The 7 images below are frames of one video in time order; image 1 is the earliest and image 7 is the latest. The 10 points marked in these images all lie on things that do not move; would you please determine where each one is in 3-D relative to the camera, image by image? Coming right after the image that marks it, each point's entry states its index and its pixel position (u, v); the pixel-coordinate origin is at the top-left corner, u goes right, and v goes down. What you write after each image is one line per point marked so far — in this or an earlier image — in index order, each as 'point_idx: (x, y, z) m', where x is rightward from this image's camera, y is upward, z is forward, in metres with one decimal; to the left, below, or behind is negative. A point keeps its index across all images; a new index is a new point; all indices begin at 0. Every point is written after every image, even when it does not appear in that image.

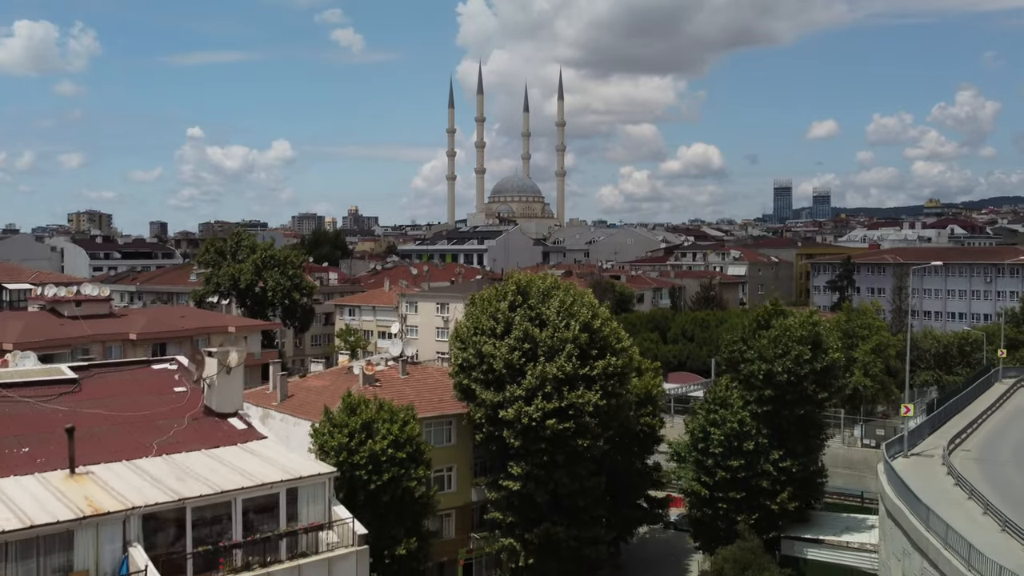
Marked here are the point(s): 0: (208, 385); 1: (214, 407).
0: (-6.0, -1.9, +19.9) m
1: (-5.9, -2.3, +19.8) m
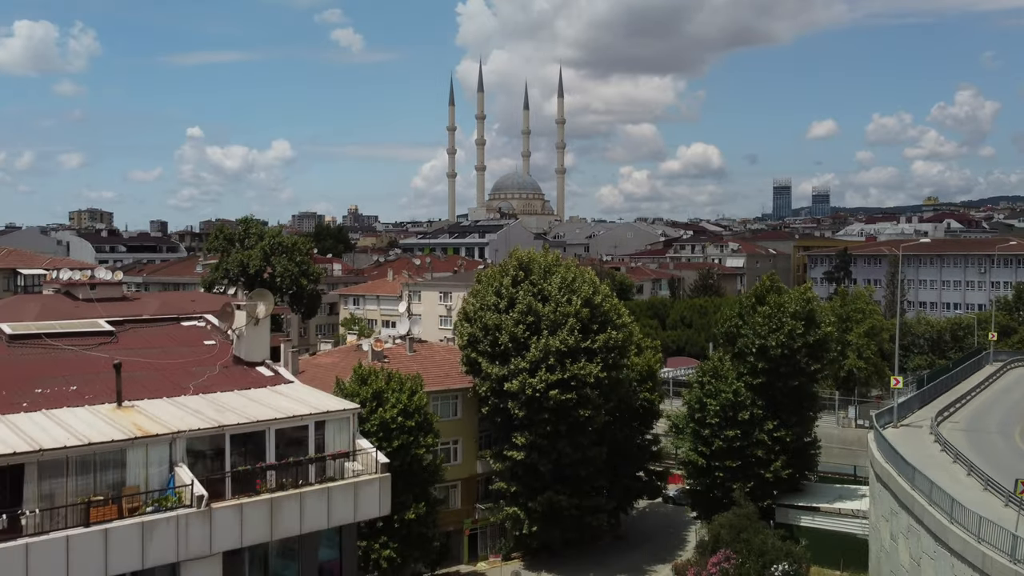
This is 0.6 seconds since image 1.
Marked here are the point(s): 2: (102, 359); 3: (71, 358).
0: (-5.9, -1.0, +21.4) m
1: (-5.7, -1.4, +21.3) m
2: (-8.1, -1.4, +19.9) m
3: (-8.6, -1.4, +19.7) m
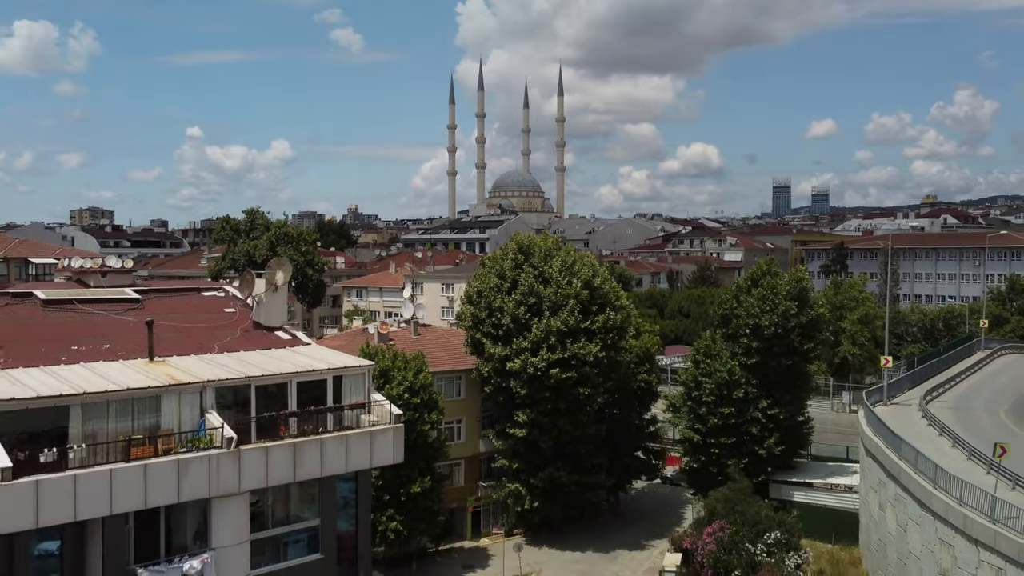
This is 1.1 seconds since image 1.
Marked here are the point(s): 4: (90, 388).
0: (-5.8, -0.3, +22.6) m
1: (-5.6, -0.7, +22.6) m
2: (-8.0, -0.7, +21.1) m
3: (-8.5, -0.7, +20.9) m
4: (-6.7, -1.6, +15.9) m
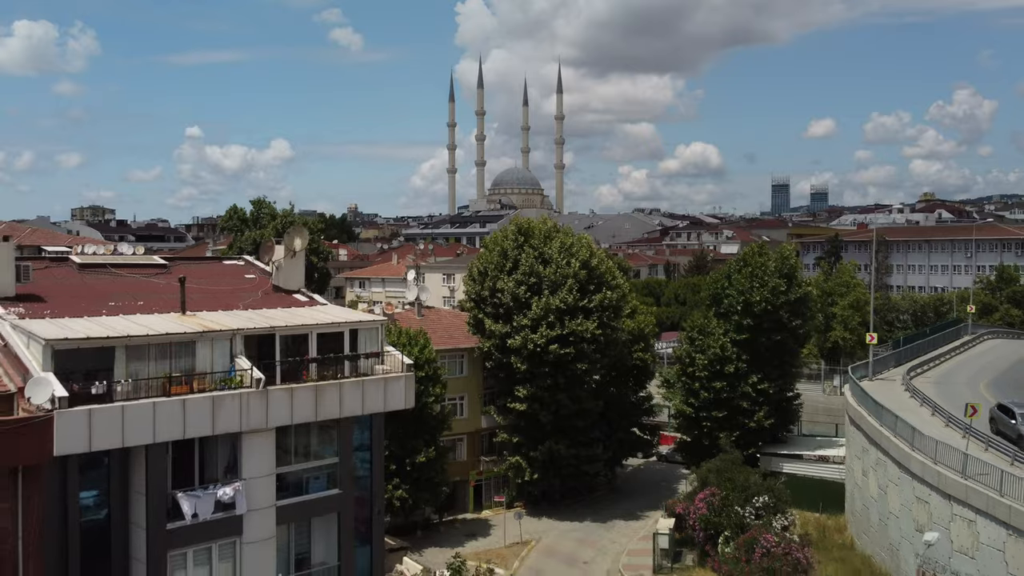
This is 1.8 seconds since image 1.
0: (-5.7, +0.5, +24.3) m
1: (-5.6, +0.1, +24.3) m
2: (-8.0, +0.1, +22.8) m
3: (-8.5, +0.1, +22.6) m
4: (-6.7, -0.8, +17.6) m
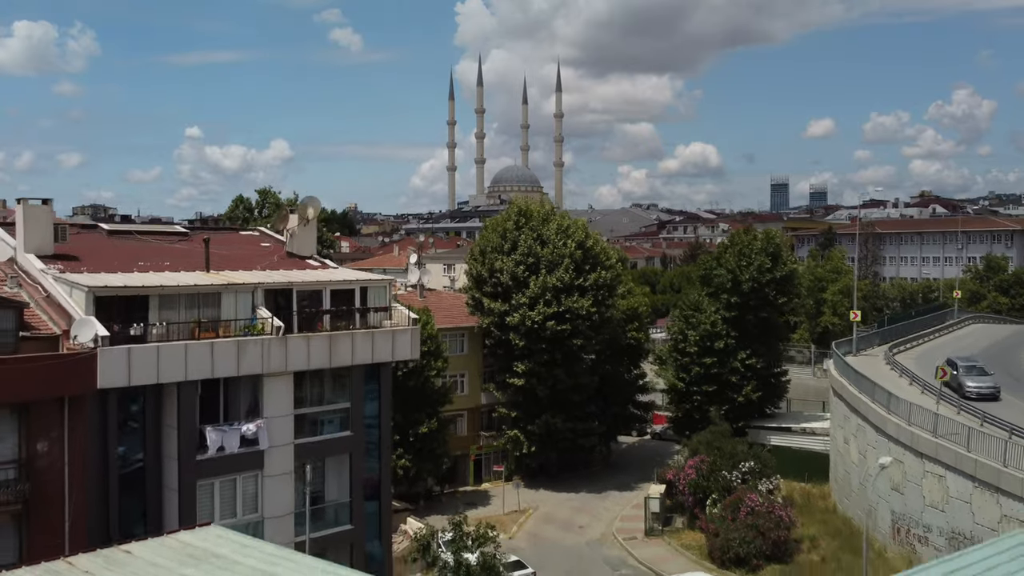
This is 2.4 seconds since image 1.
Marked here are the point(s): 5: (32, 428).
0: (-5.8, +1.4, +26.1) m
1: (-5.6, +1.0, +26.1) m
2: (-8.1, +1.0, +24.6) m
3: (-8.6, +1.0, +24.4) m
4: (-6.7, +0.1, +19.4) m
5: (-8.2, -2.4, +17.2) m
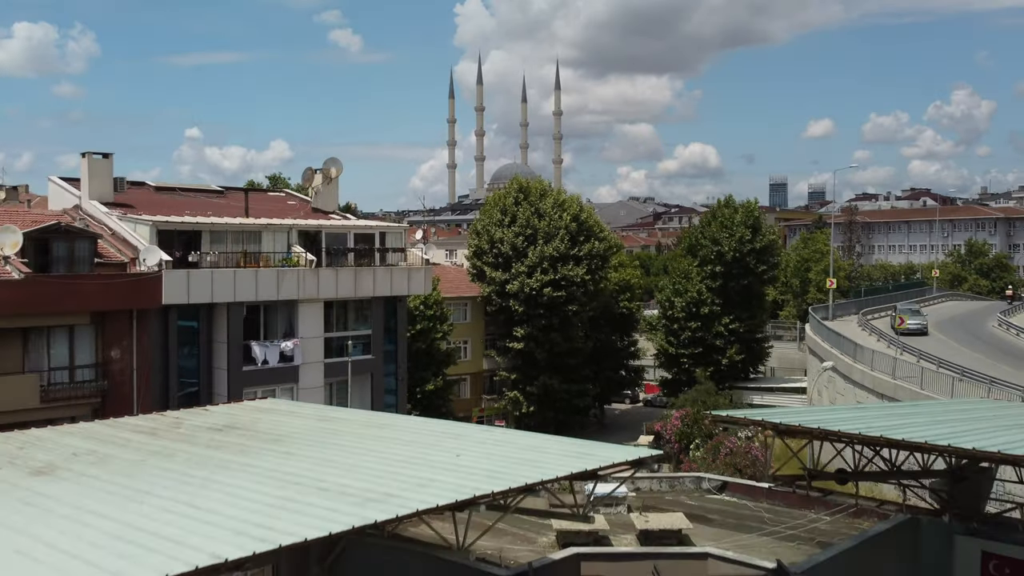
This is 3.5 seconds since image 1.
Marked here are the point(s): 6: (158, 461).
0: (-5.8, +2.8, +29.4) m
1: (-5.6, +2.4, +29.3) m
2: (-8.1, +2.4, +27.8) m
3: (-8.6, +2.4, +27.6) m
4: (-6.7, +1.5, +22.6) m
5: (-8.2, -1.0, +20.4) m
6: (-4.1, -2.0, +11.8) m
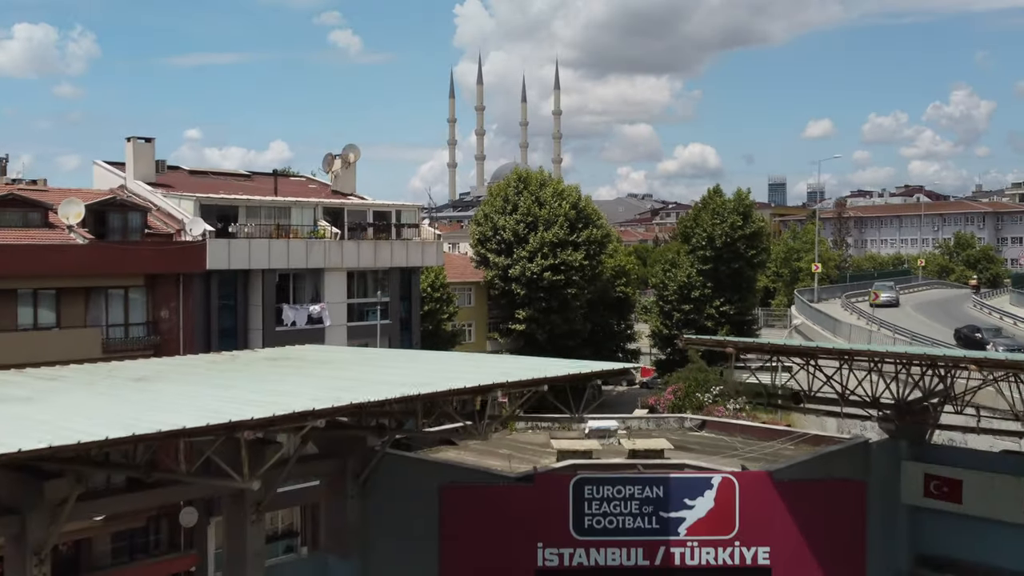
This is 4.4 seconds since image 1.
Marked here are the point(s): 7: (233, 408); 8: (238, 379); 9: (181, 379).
0: (-5.7, +3.6, +32.0) m
1: (-5.5, +3.1, +31.9) m
2: (-8.0, +3.2, +30.4) m
3: (-8.5, +3.2, +30.2) m
4: (-6.6, +2.3, +25.2) m
5: (-8.1, -0.2, +23.0) m
6: (-4.0, -1.2, +14.4) m
7: (-3.0, -1.3, +10.8) m
8: (-3.7, -1.2, +13.5) m
9: (-4.6, -1.3, +13.9) m
